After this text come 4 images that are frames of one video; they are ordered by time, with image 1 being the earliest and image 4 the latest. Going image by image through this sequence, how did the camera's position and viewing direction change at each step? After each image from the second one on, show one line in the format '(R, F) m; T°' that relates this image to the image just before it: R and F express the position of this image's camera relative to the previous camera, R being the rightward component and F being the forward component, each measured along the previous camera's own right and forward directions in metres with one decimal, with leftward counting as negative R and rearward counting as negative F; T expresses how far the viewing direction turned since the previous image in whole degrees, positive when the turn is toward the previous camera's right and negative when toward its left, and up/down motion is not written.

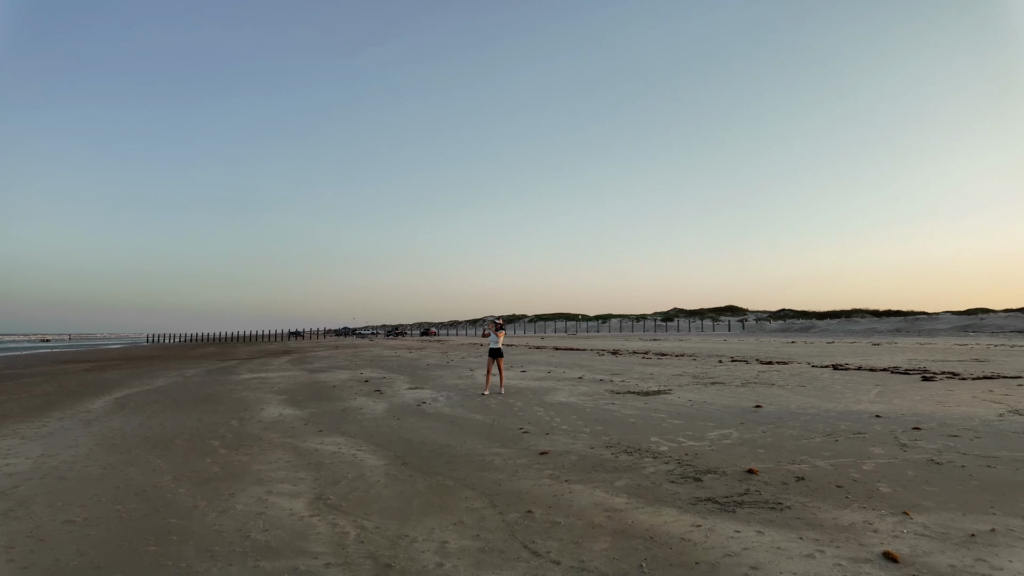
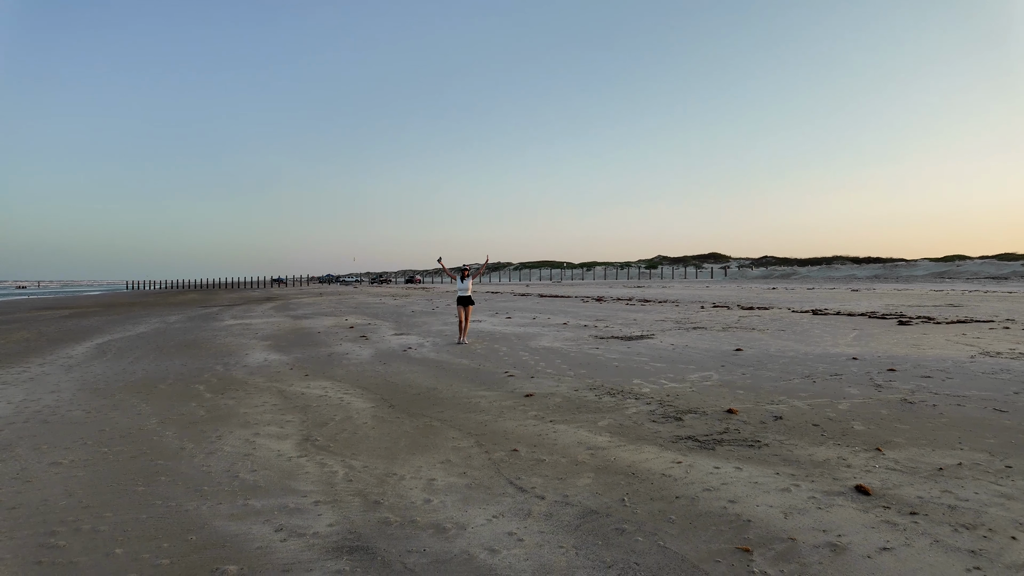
(0.0, +0.1) m; +2°
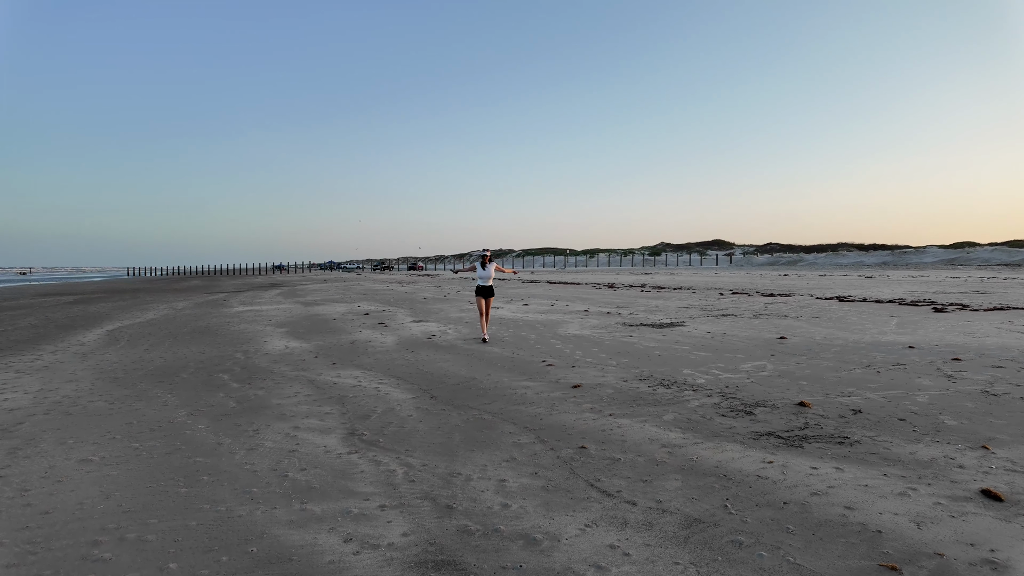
(-0.5, +0.4) m; 0°
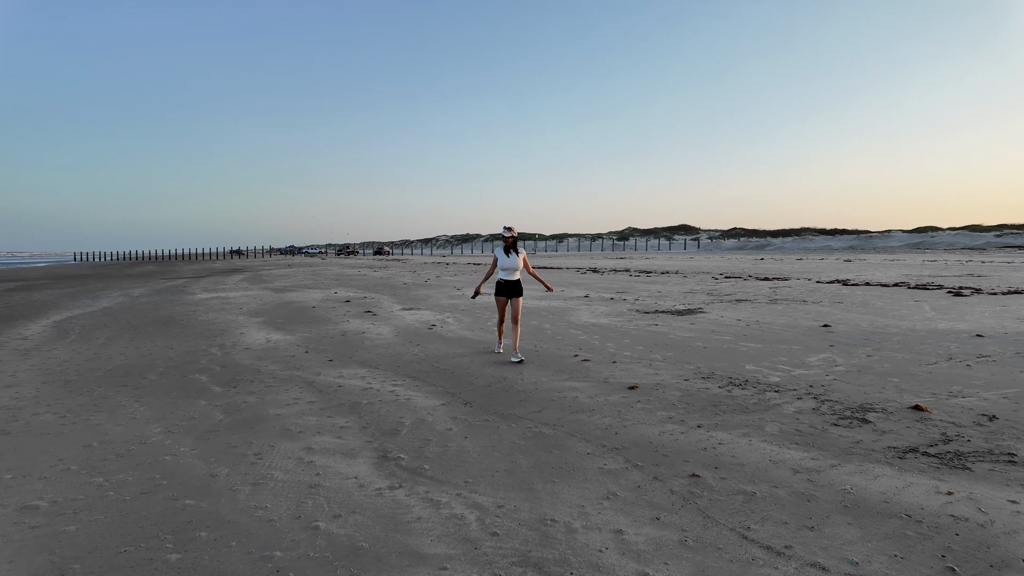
(-0.8, +1.0) m; +3°
